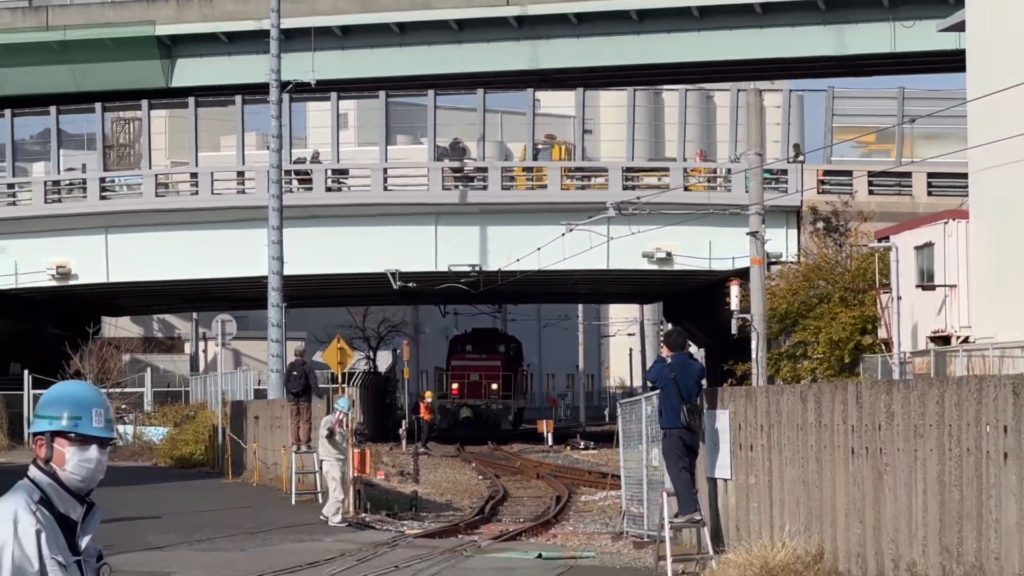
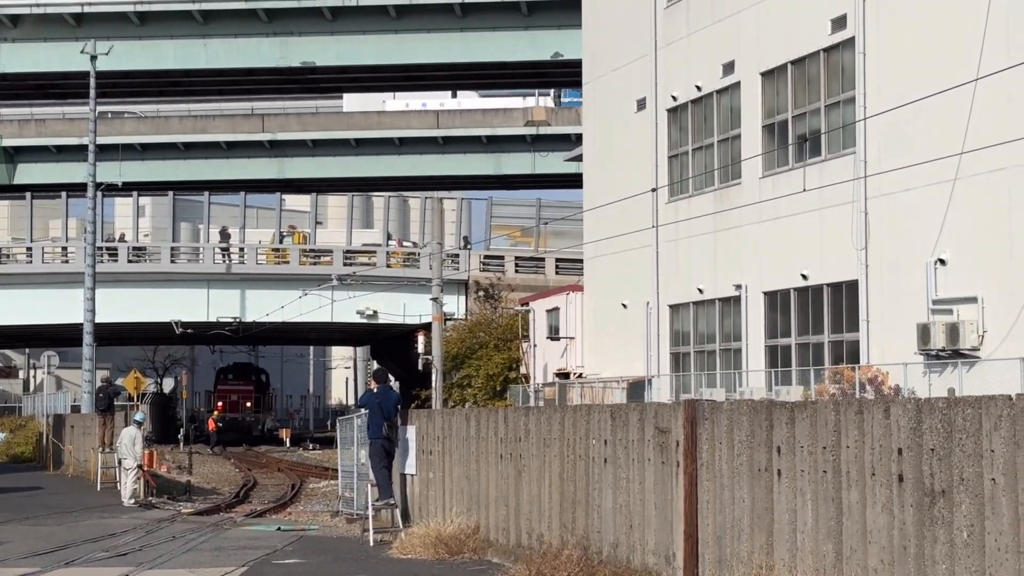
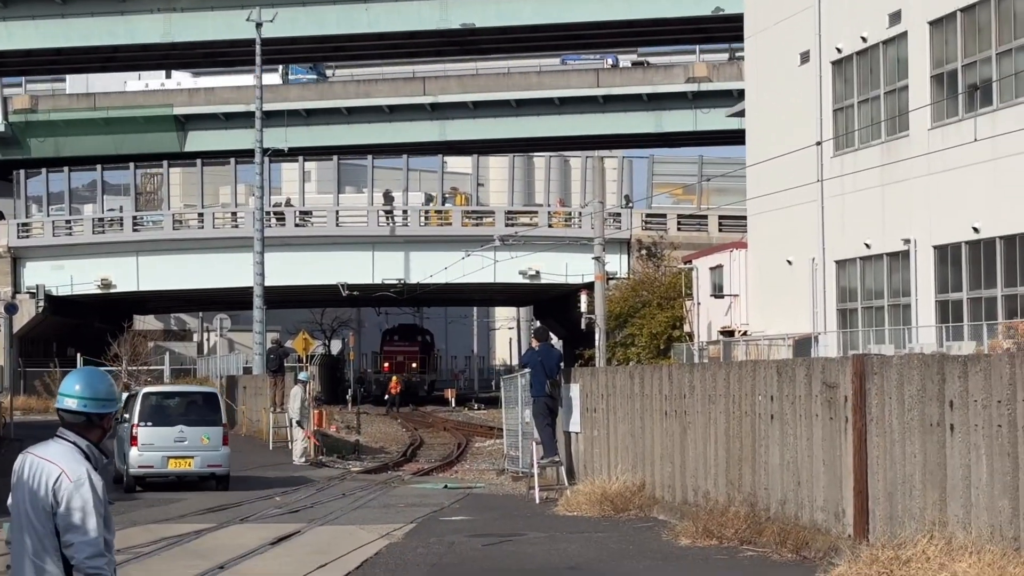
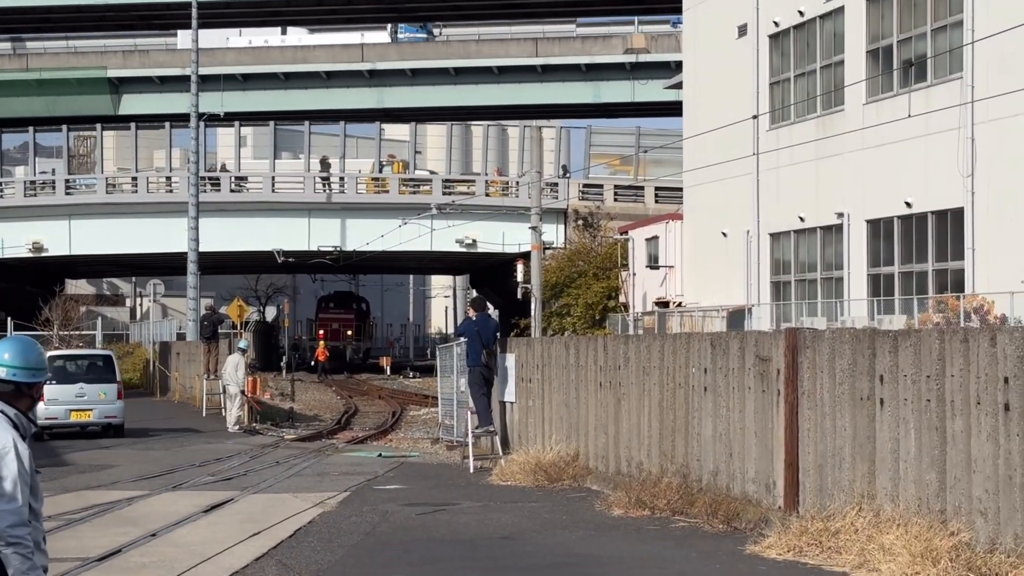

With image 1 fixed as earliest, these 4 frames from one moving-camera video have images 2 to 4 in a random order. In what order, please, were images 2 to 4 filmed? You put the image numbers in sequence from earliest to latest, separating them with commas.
3, 4, 2
